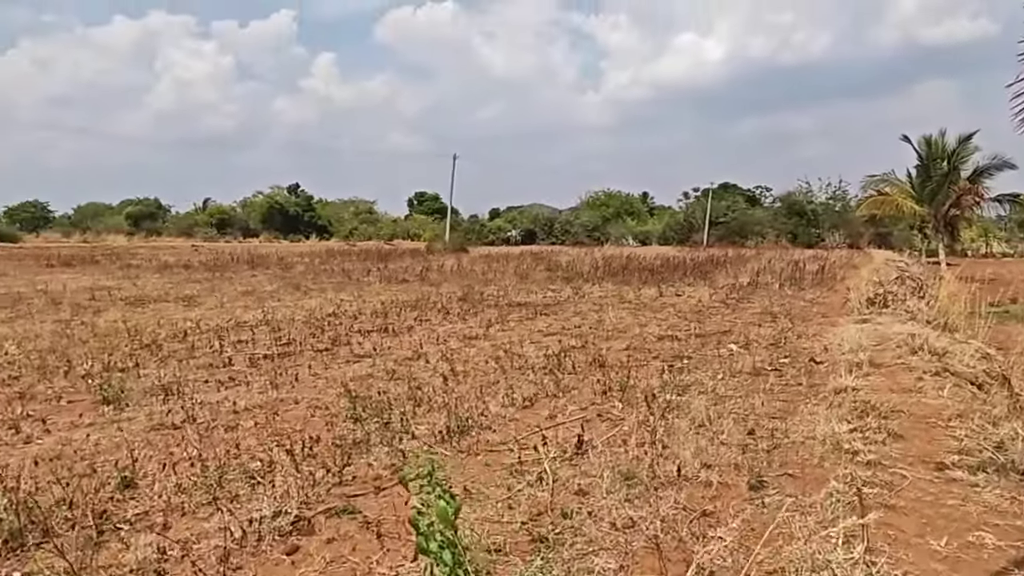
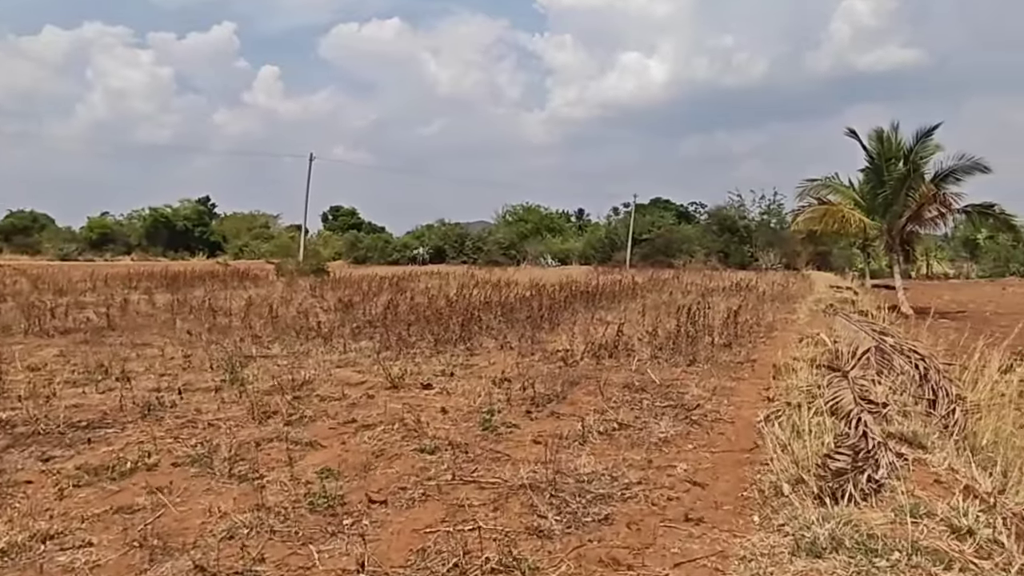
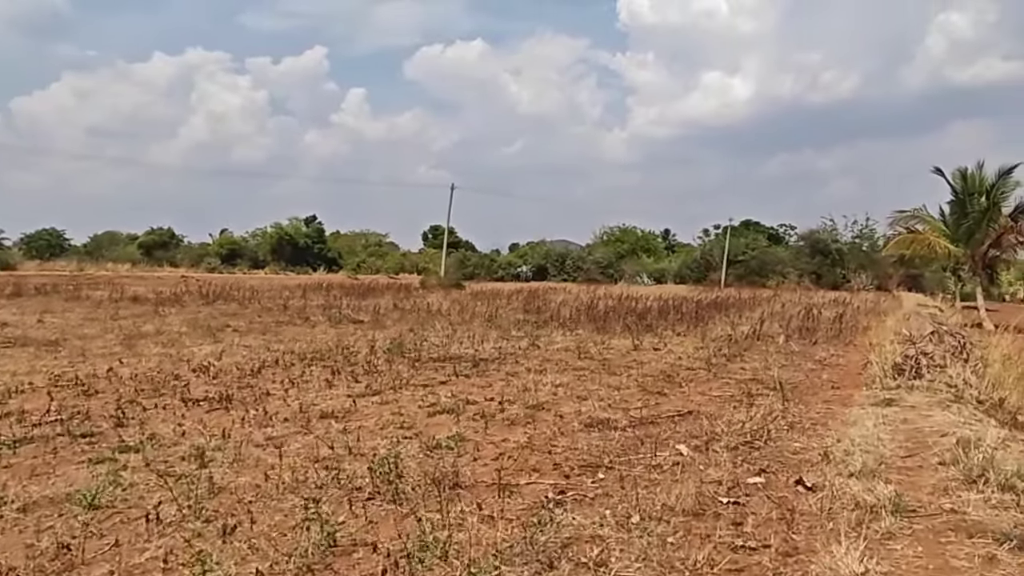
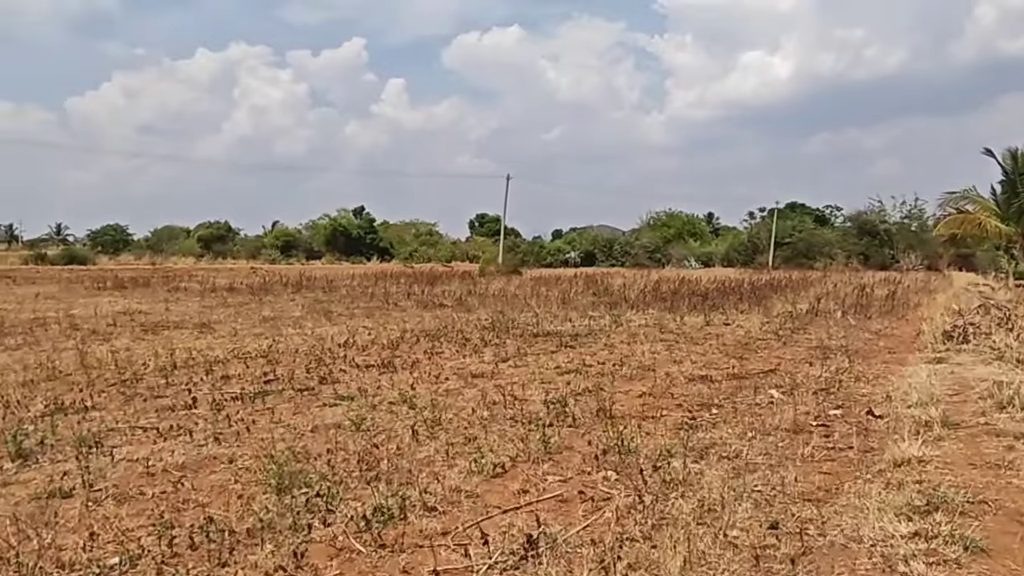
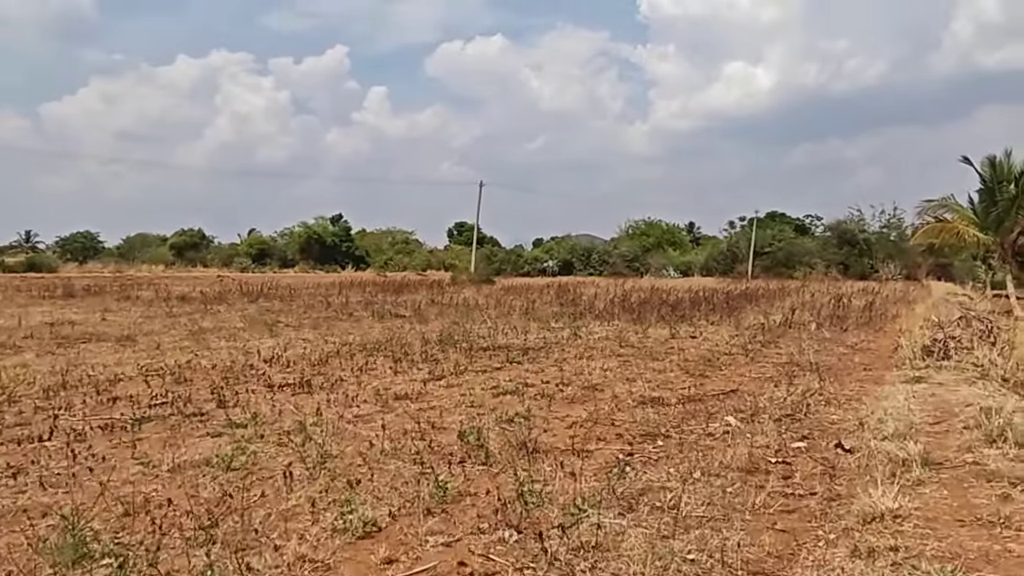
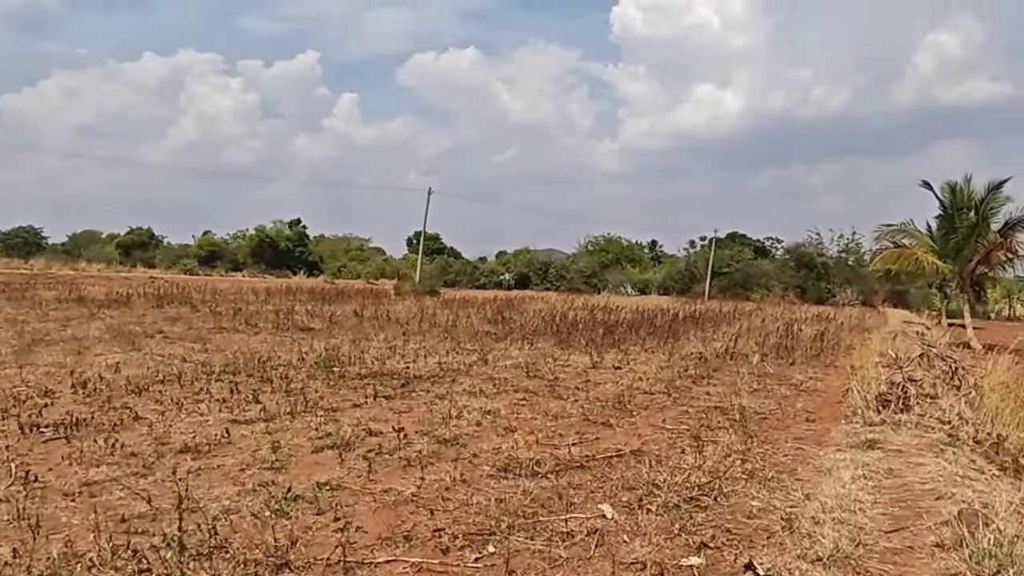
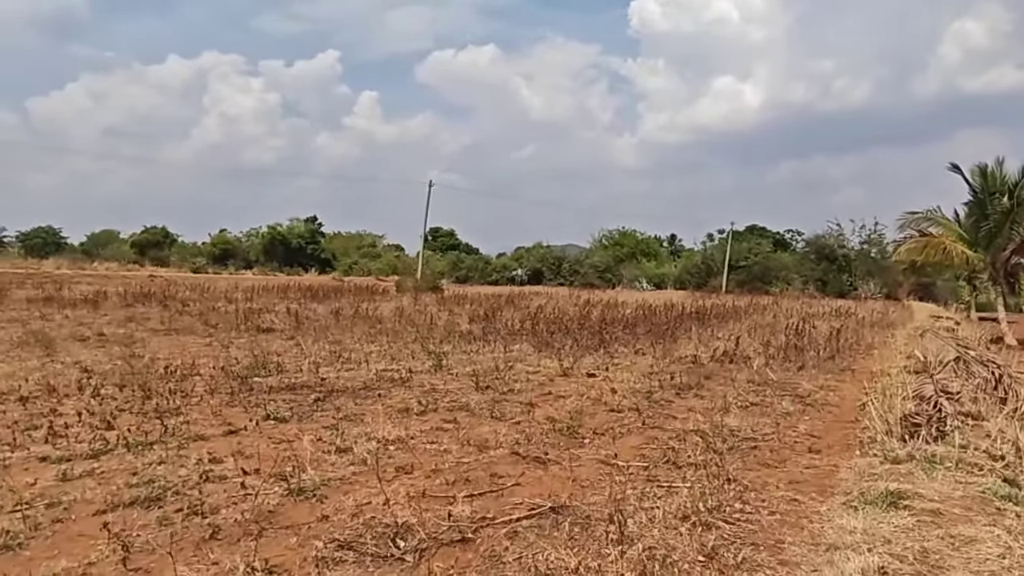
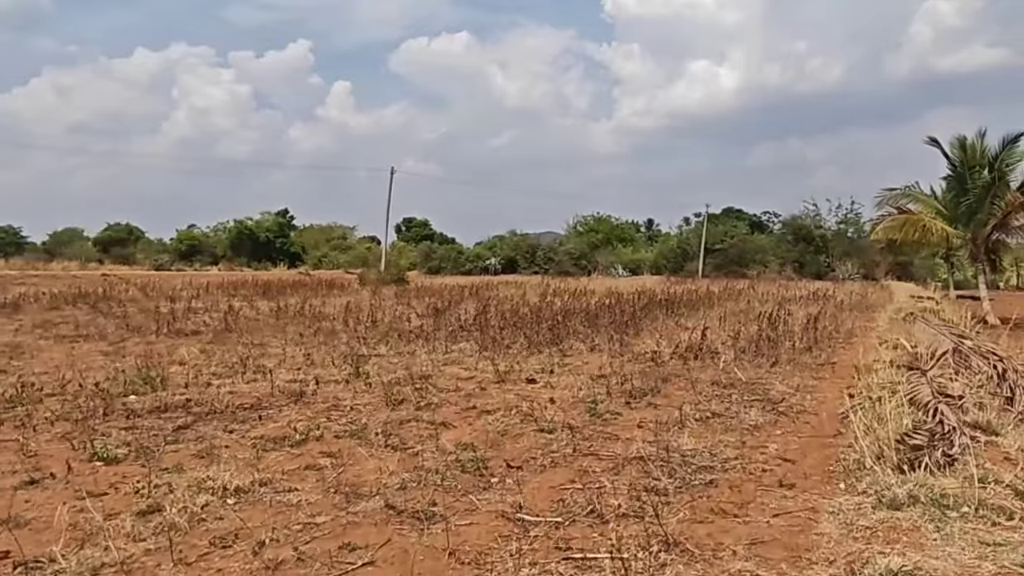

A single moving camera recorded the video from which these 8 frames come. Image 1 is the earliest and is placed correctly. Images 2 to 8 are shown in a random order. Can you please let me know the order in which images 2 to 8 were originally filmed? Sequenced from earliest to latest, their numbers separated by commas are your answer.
4, 5, 3, 6, 7, 8, 2
